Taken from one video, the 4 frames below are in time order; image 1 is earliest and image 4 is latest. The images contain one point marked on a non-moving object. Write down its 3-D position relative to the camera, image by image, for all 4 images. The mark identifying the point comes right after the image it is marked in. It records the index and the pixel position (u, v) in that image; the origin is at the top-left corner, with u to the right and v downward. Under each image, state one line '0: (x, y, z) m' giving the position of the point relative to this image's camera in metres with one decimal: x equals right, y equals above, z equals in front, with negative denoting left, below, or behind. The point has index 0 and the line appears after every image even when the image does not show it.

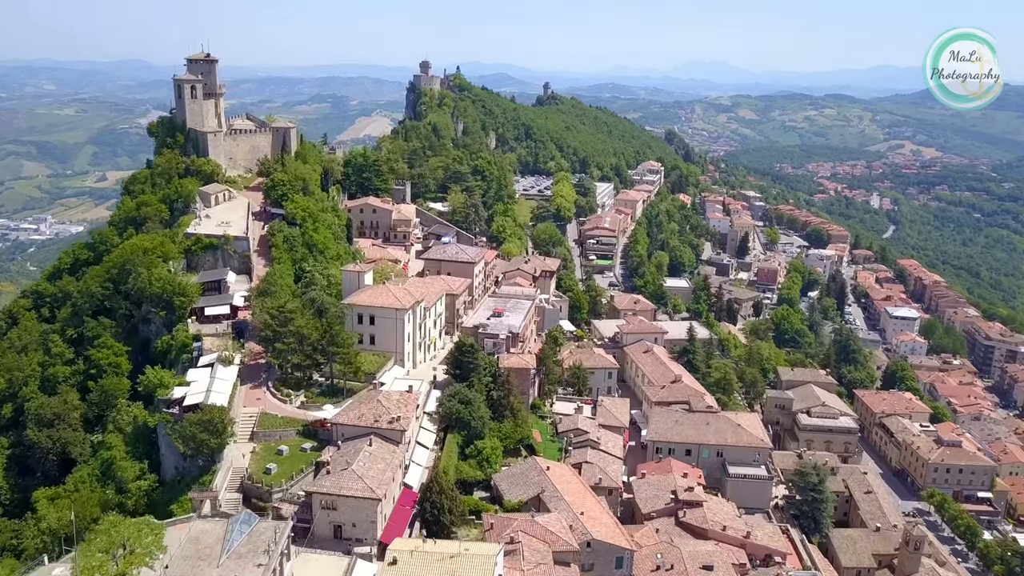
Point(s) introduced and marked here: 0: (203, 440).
0: (-7.9, -3.9, +19.9) m
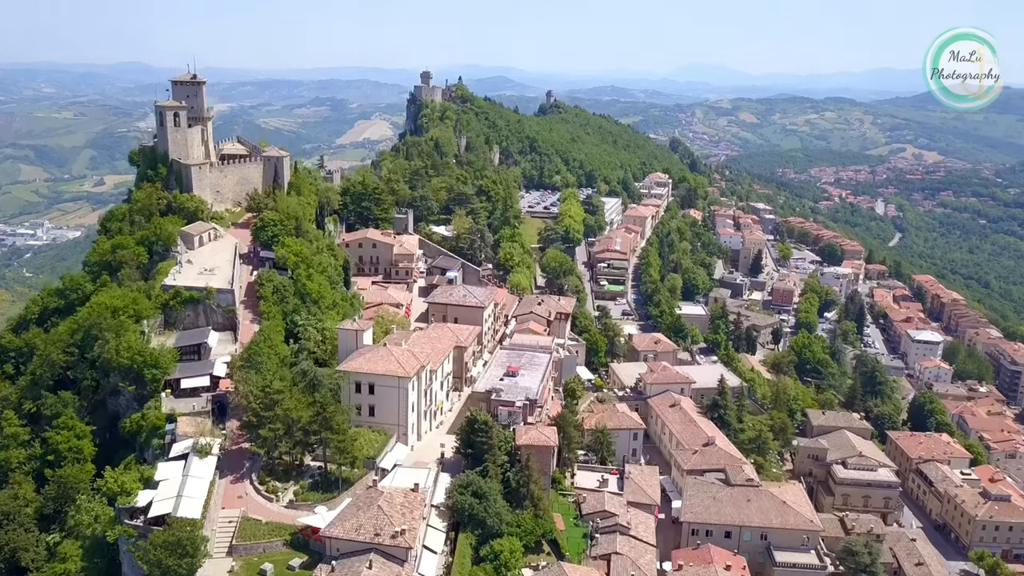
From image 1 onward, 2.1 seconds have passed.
0: (-7.3, -5.9, +16.6) m
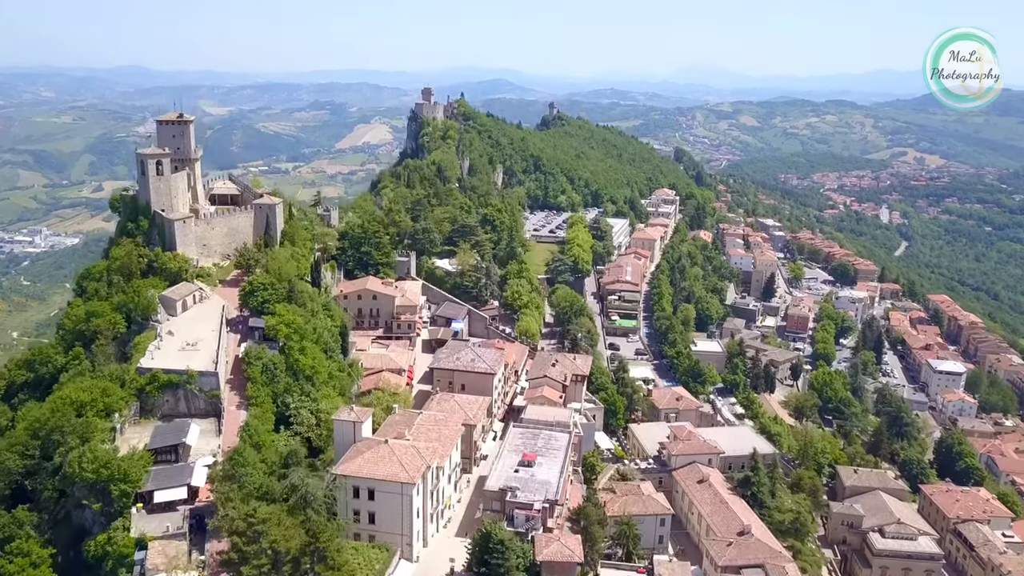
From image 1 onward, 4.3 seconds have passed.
0: (-6.7, -8.5, +13.7) m
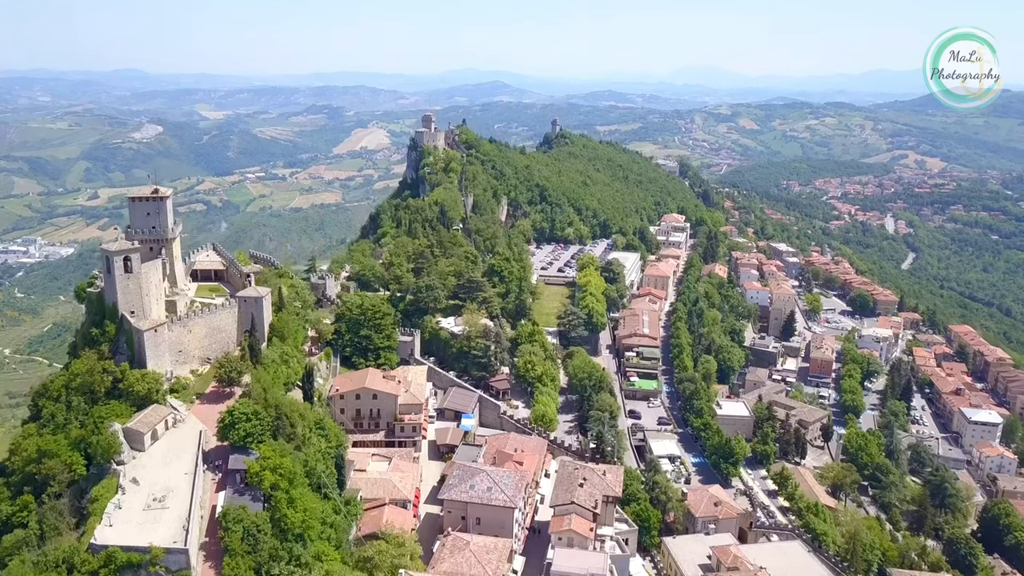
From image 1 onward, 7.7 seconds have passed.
0: (-5.9, -12.6, +9.5) m
